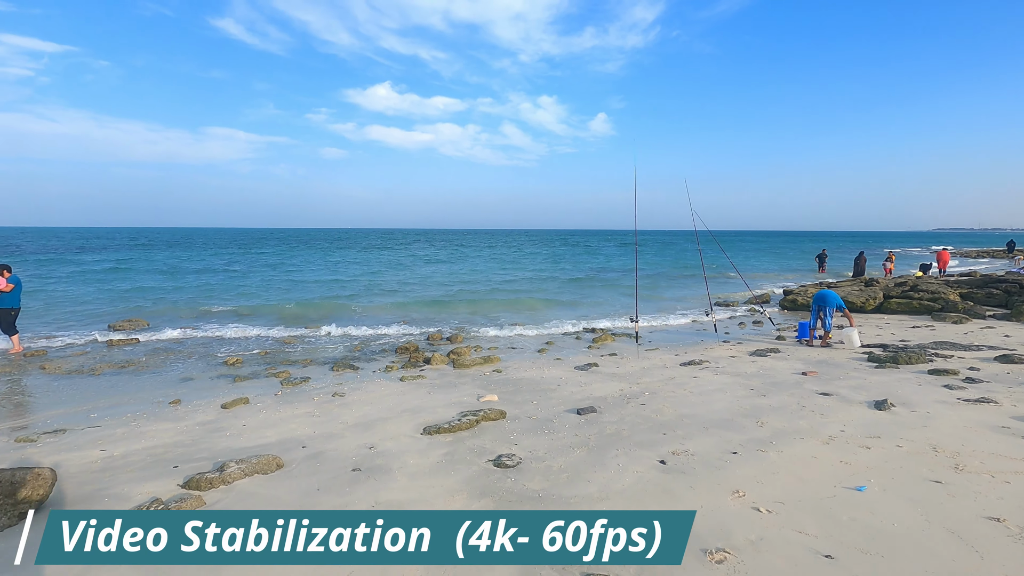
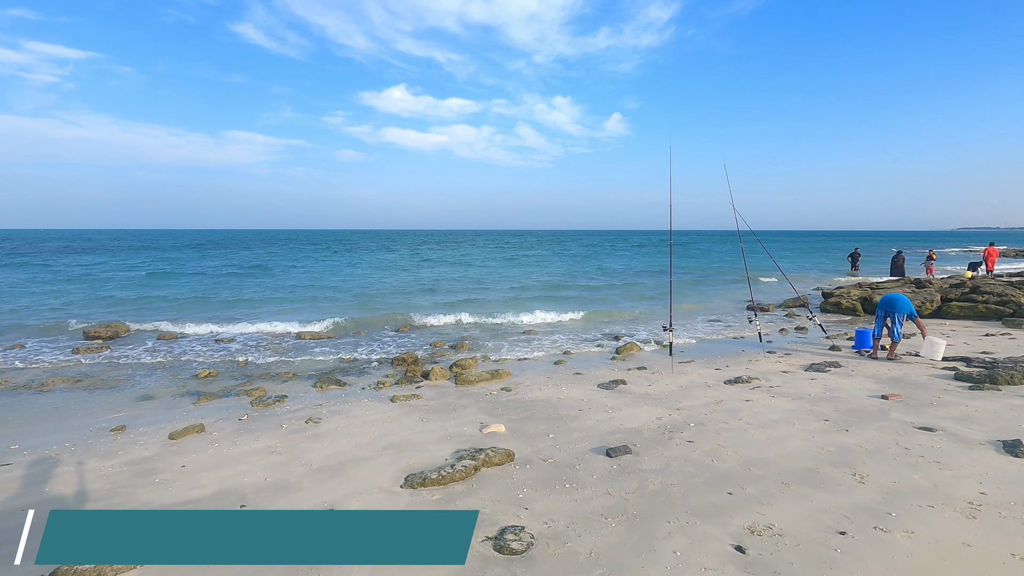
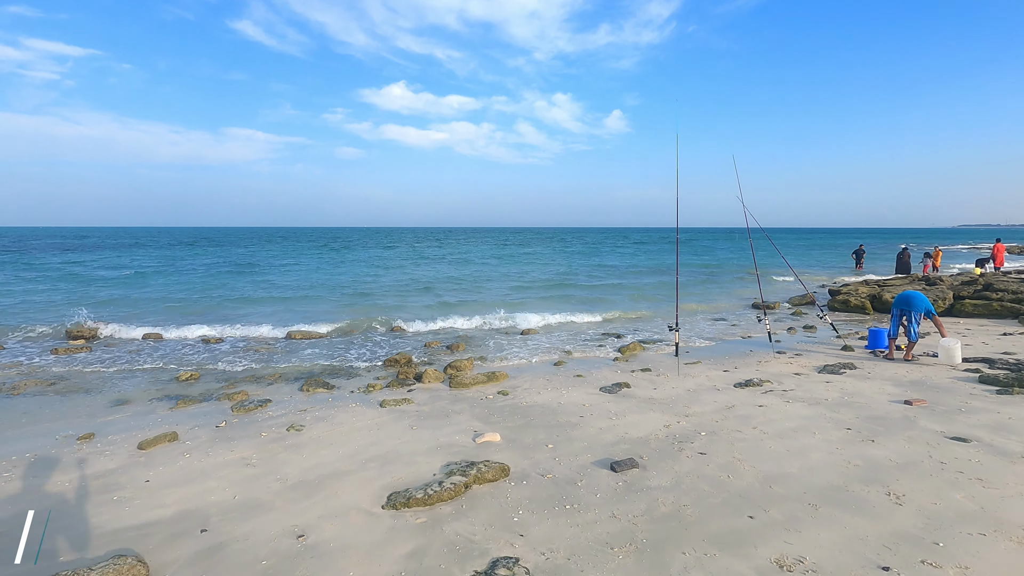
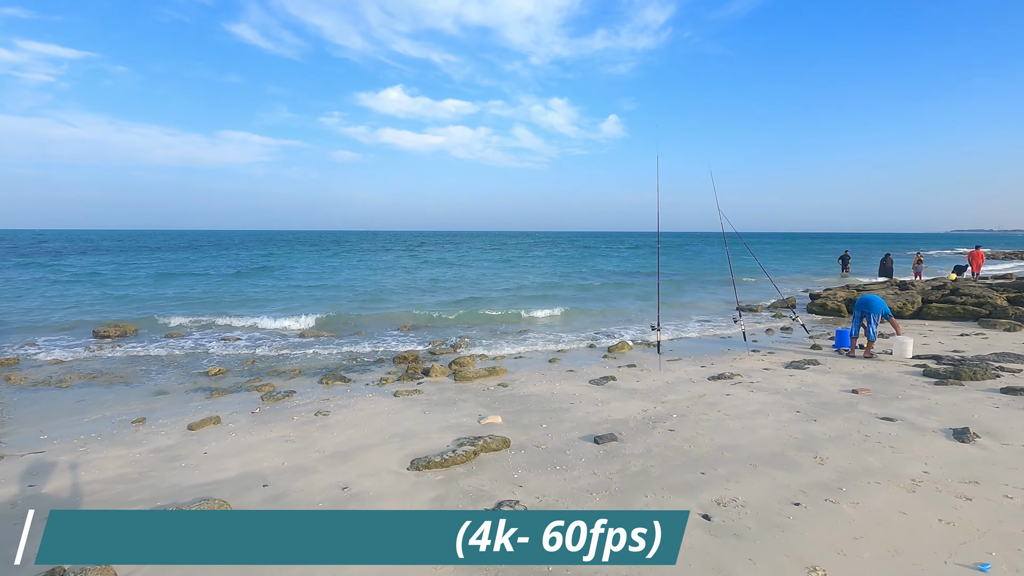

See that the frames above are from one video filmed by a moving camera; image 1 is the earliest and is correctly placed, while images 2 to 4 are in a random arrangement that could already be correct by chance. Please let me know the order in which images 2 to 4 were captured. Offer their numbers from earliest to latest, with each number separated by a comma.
4, 2, 3
